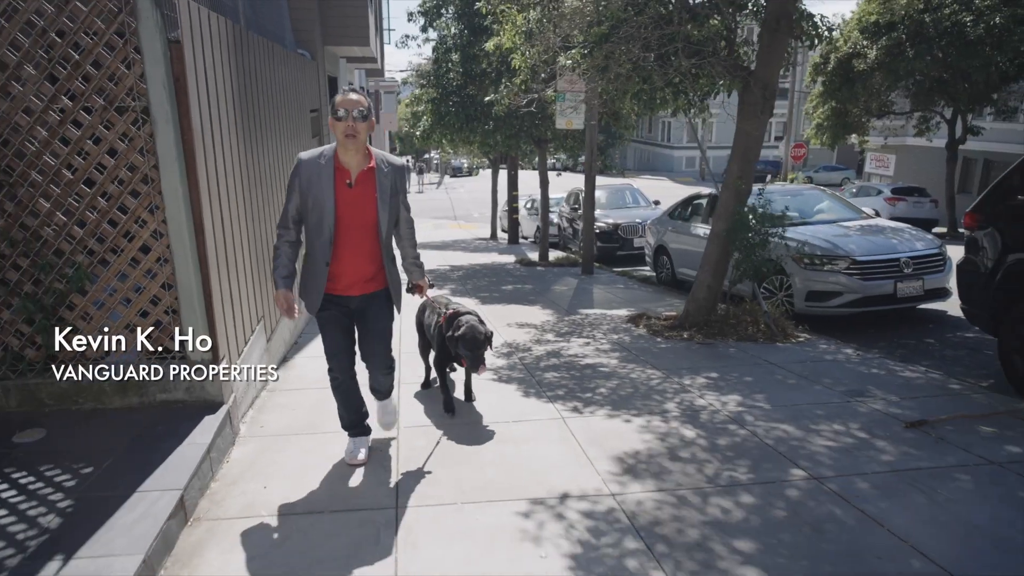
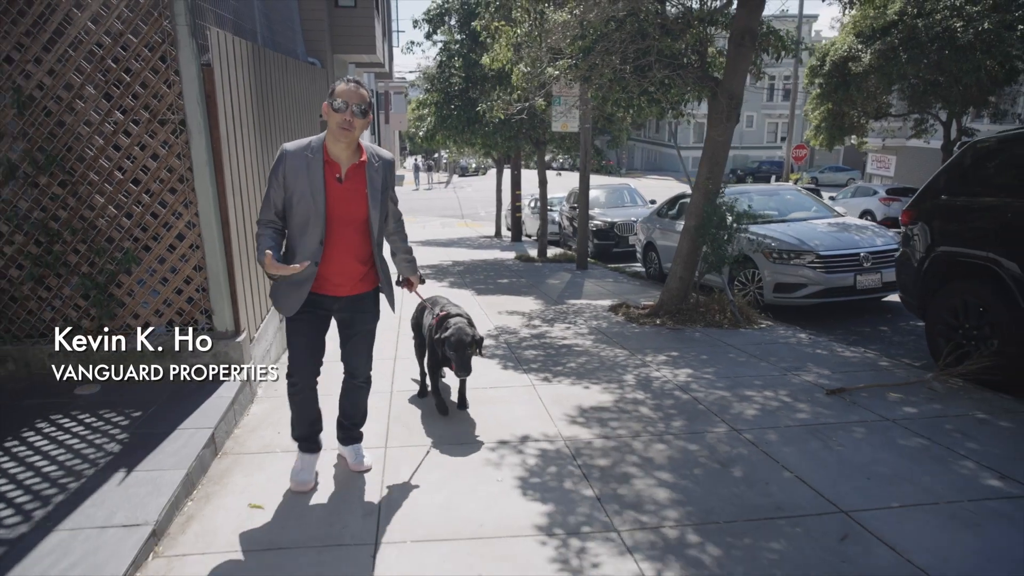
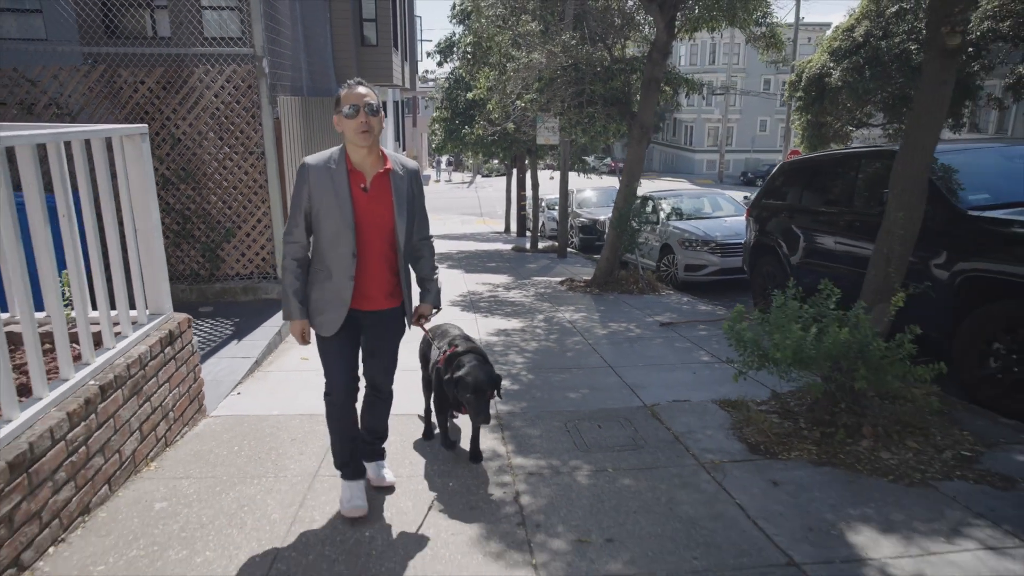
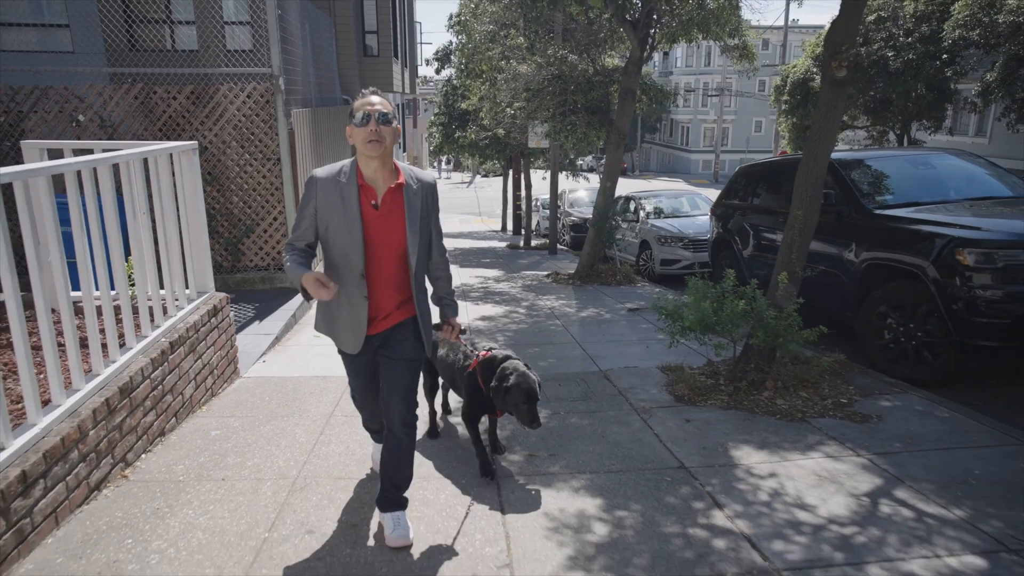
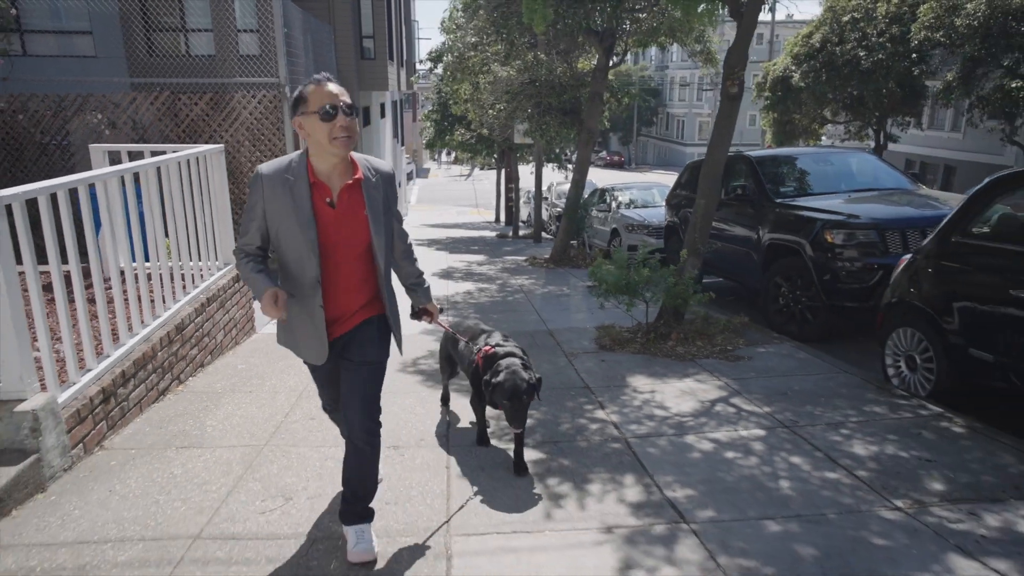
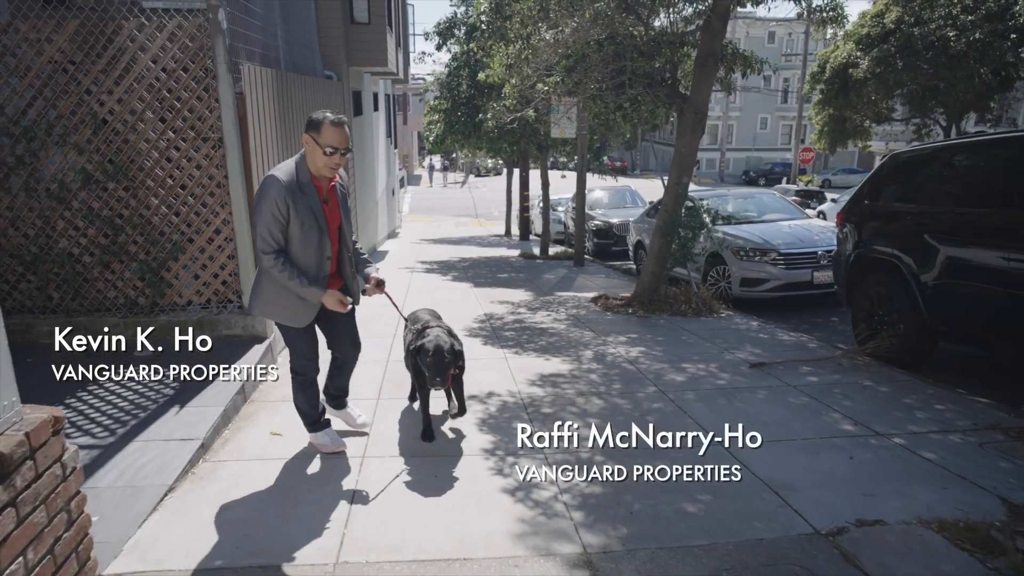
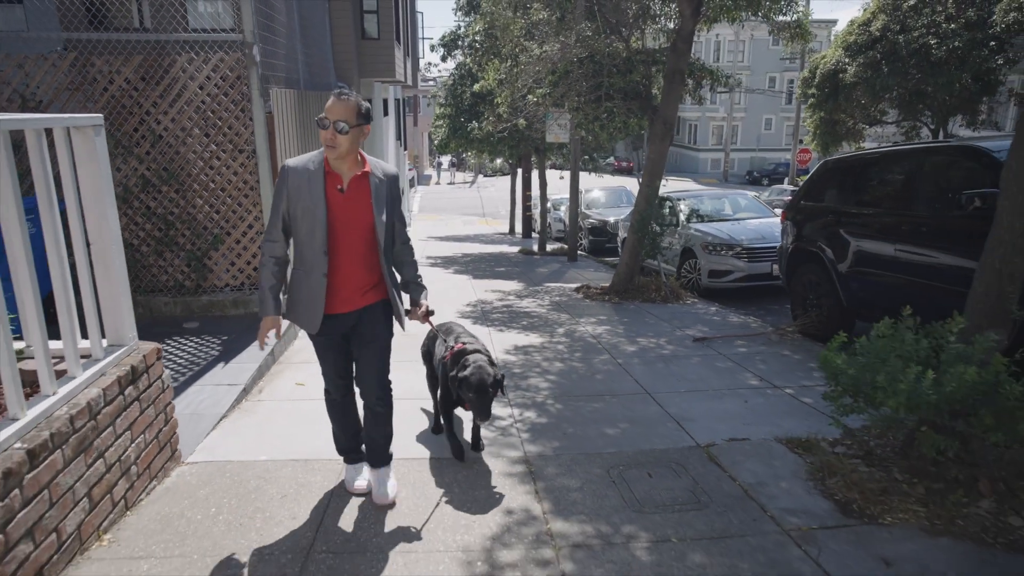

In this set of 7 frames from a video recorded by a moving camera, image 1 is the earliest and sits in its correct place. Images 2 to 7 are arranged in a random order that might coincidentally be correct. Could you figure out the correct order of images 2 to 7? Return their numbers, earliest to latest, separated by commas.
2, 6, 7, 3, 4, 5
